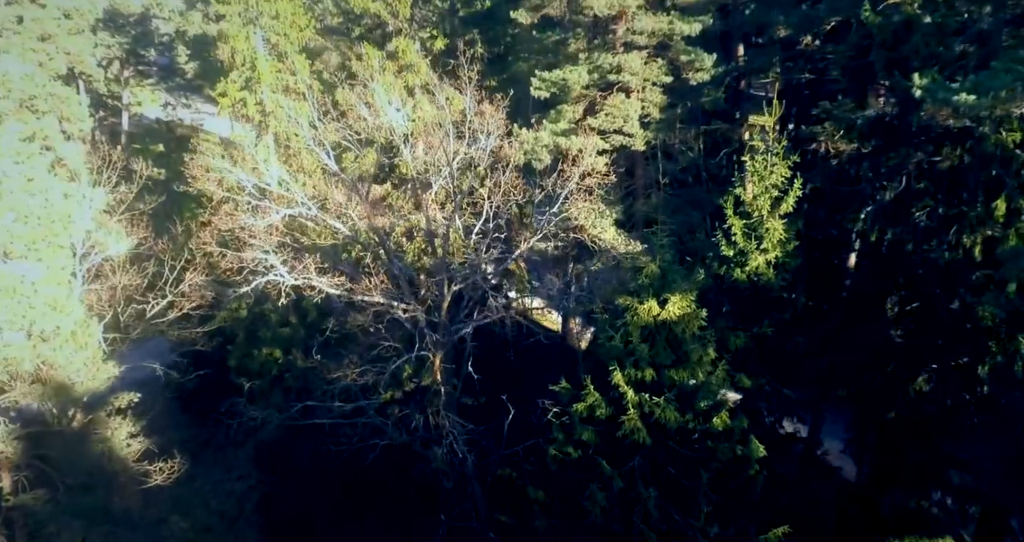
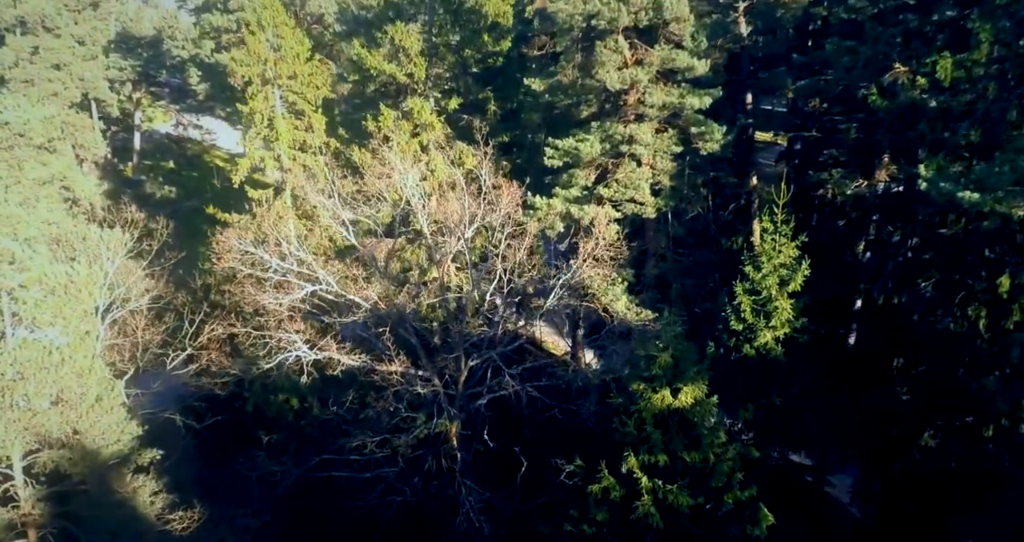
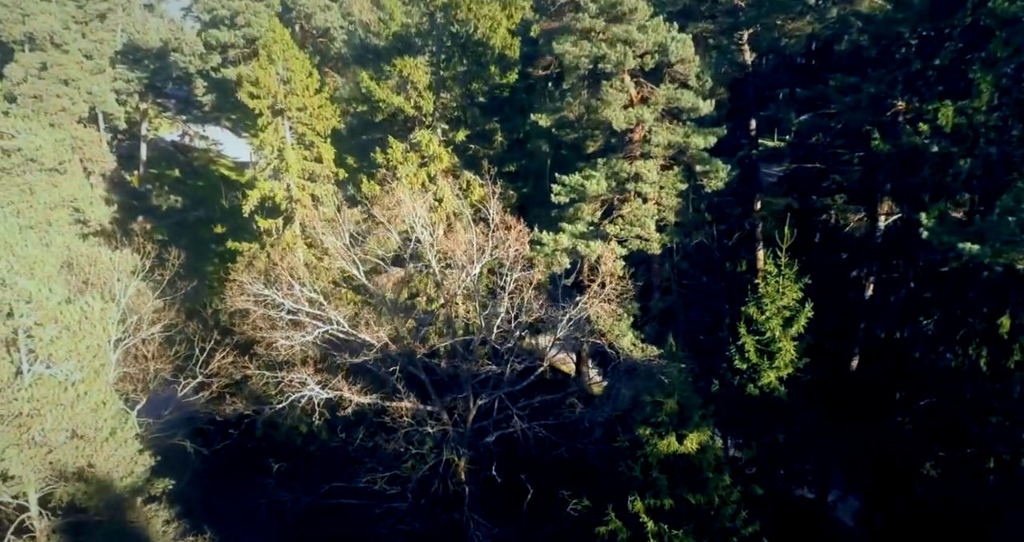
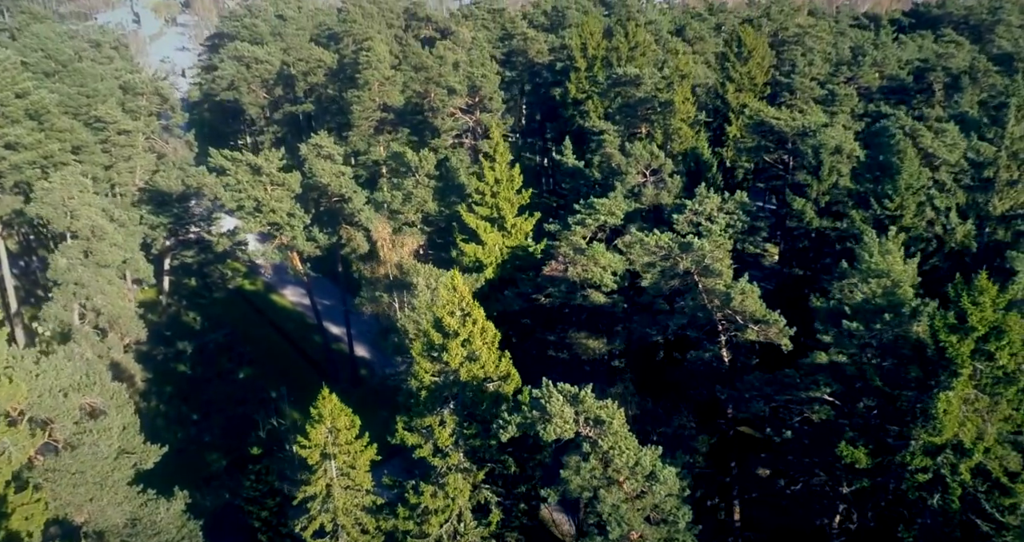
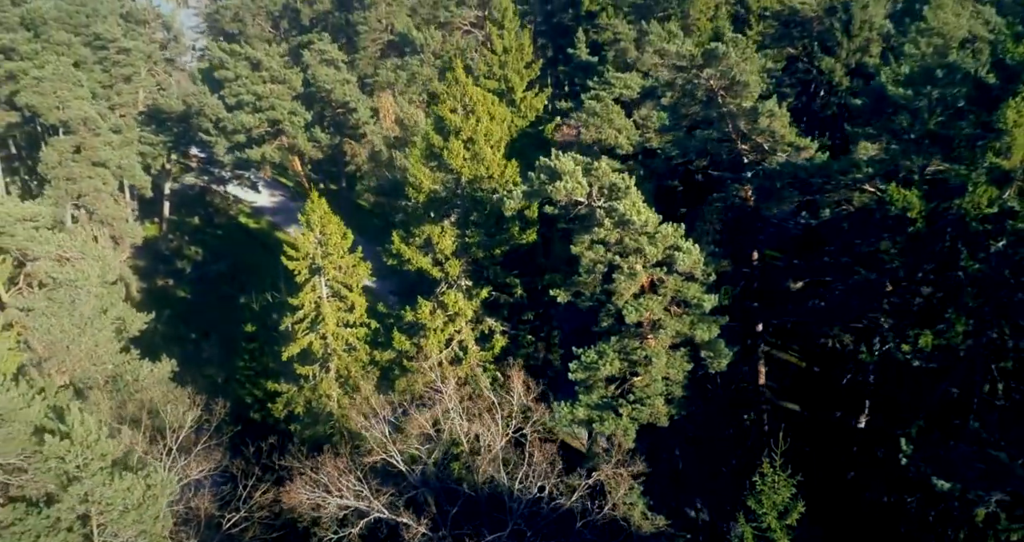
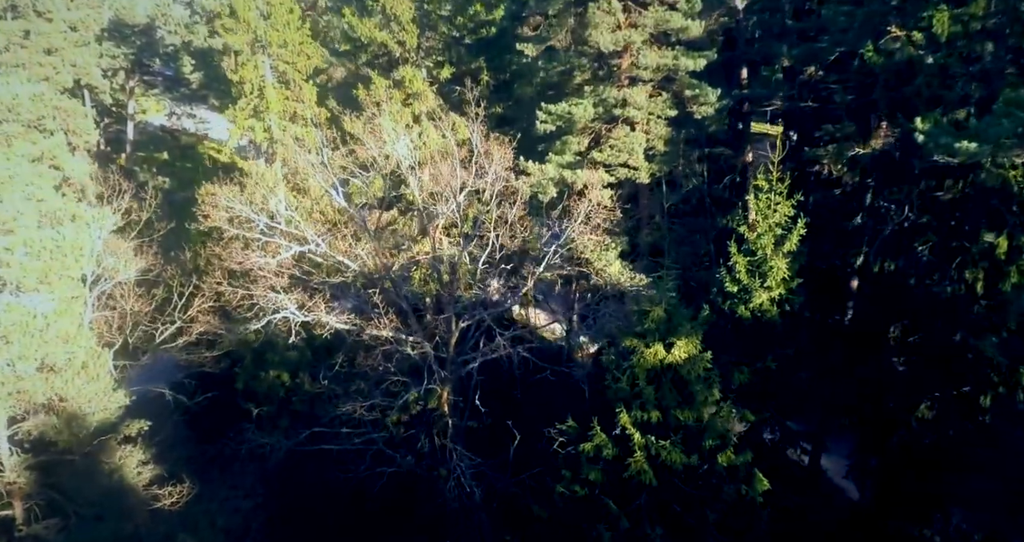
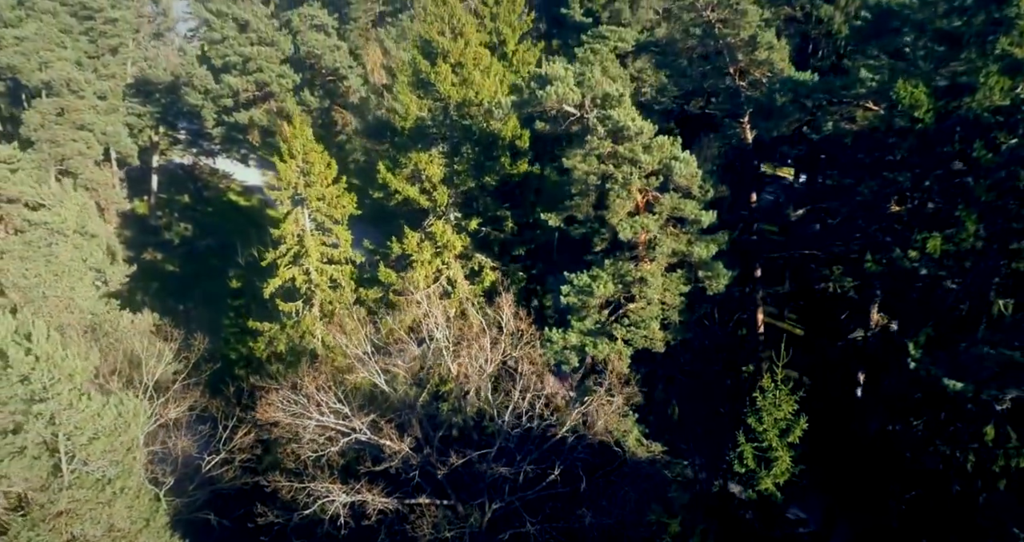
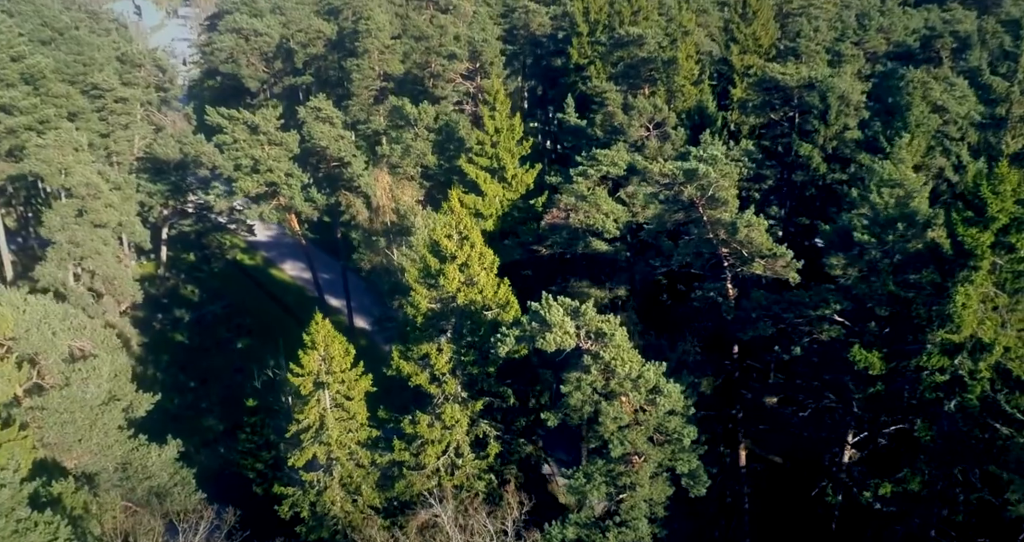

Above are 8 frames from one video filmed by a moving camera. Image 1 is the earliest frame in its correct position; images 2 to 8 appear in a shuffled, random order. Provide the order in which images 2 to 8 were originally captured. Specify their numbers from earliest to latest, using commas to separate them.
6, 2, 3, 7, 5, 8, 4
